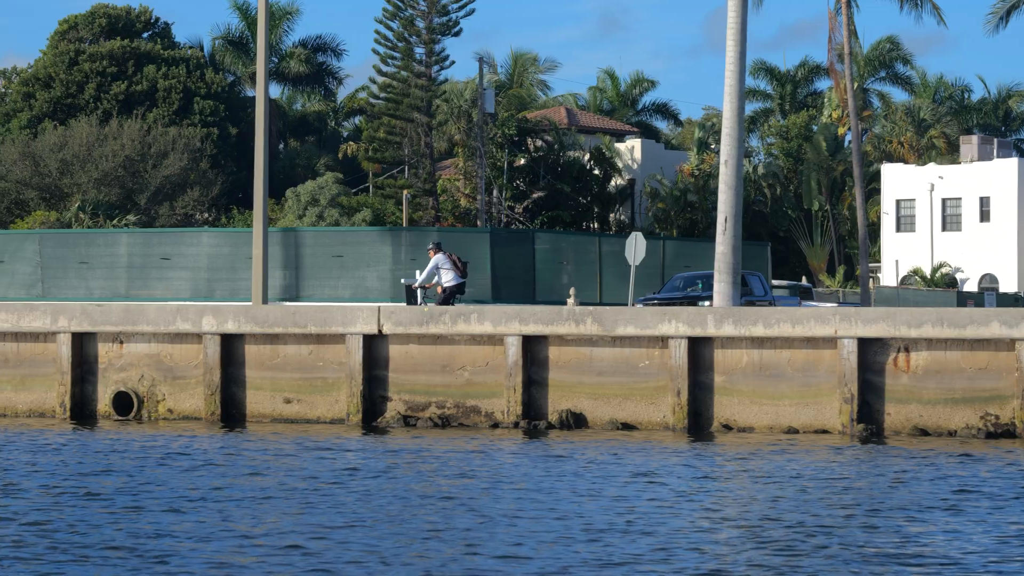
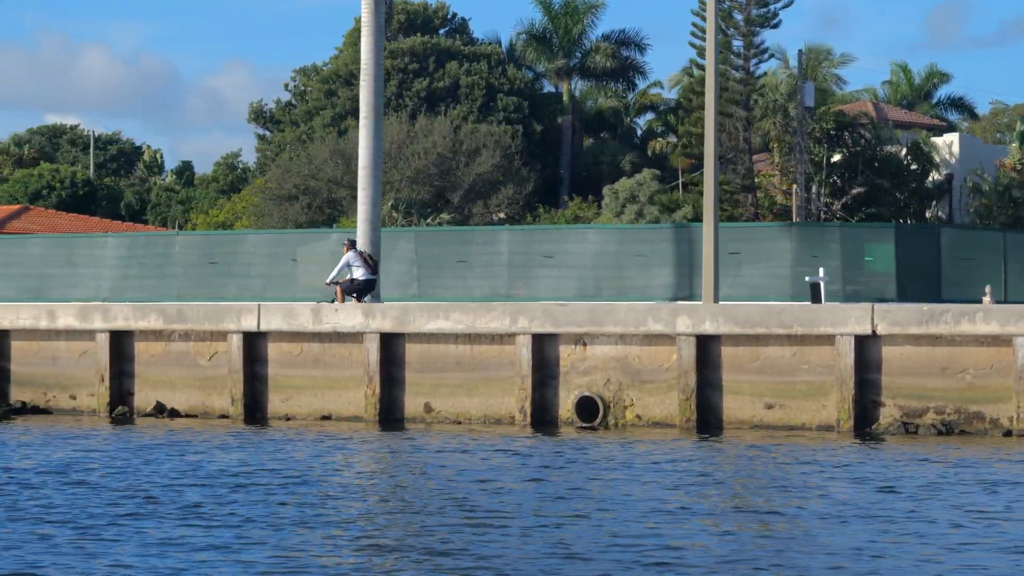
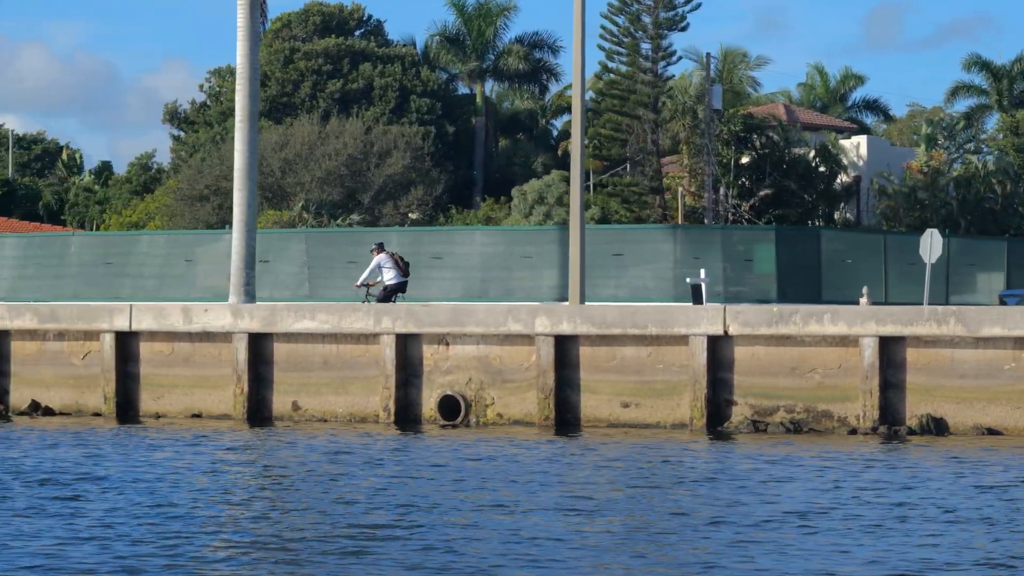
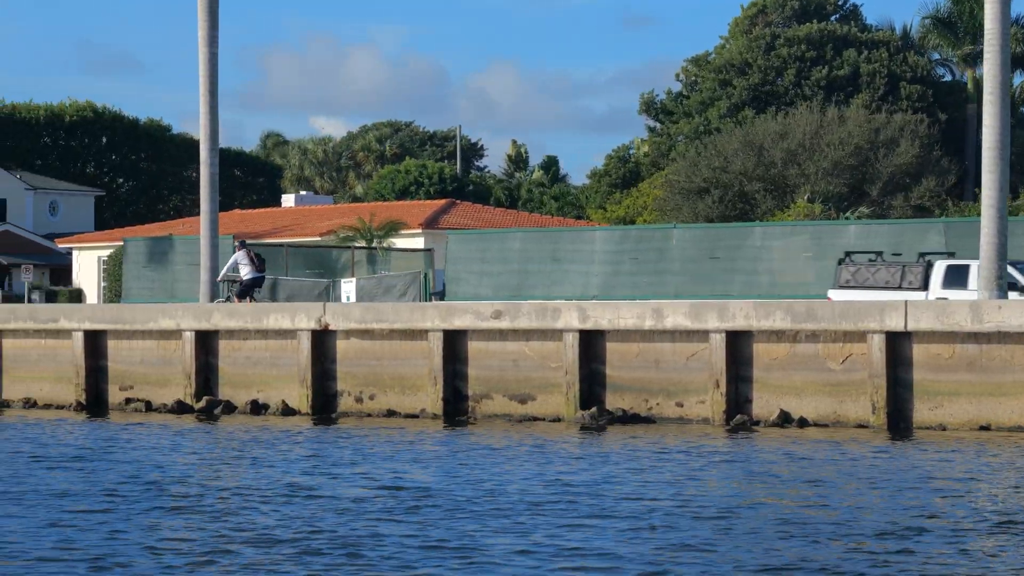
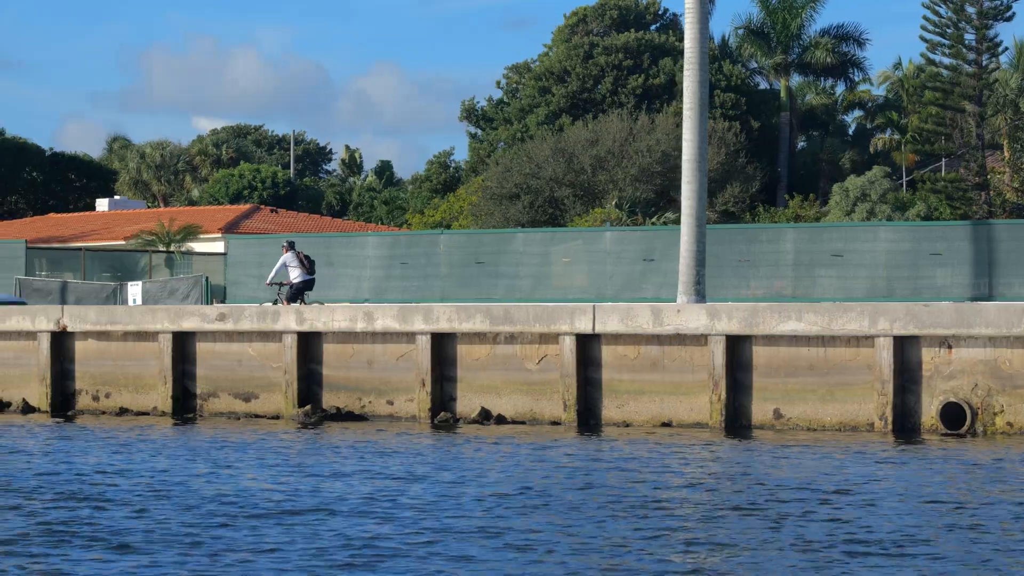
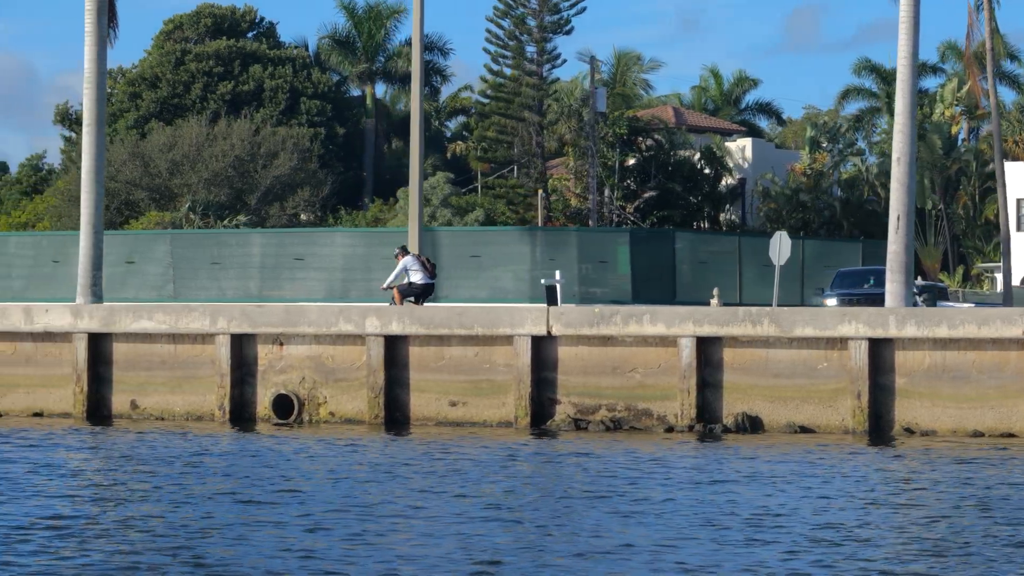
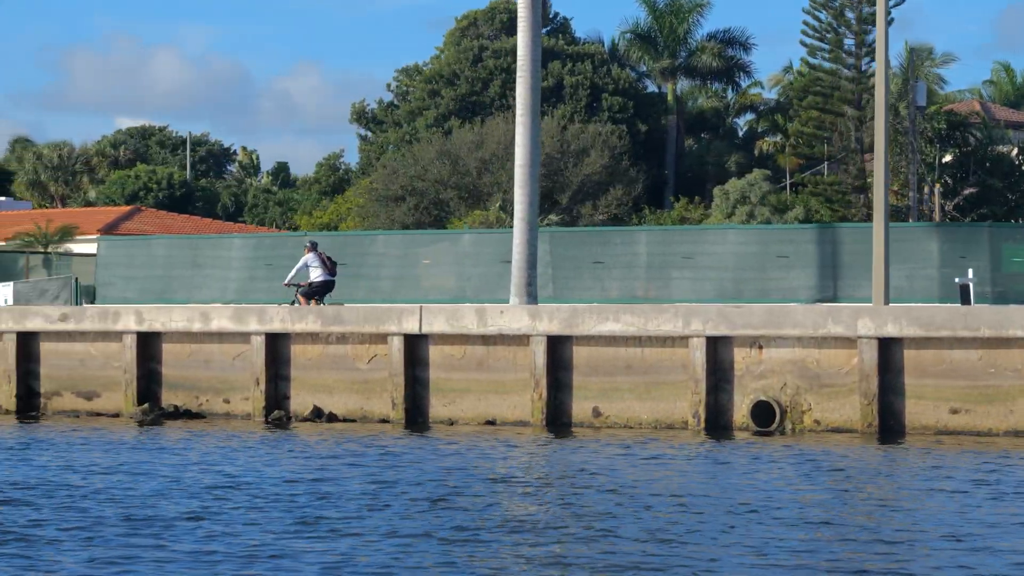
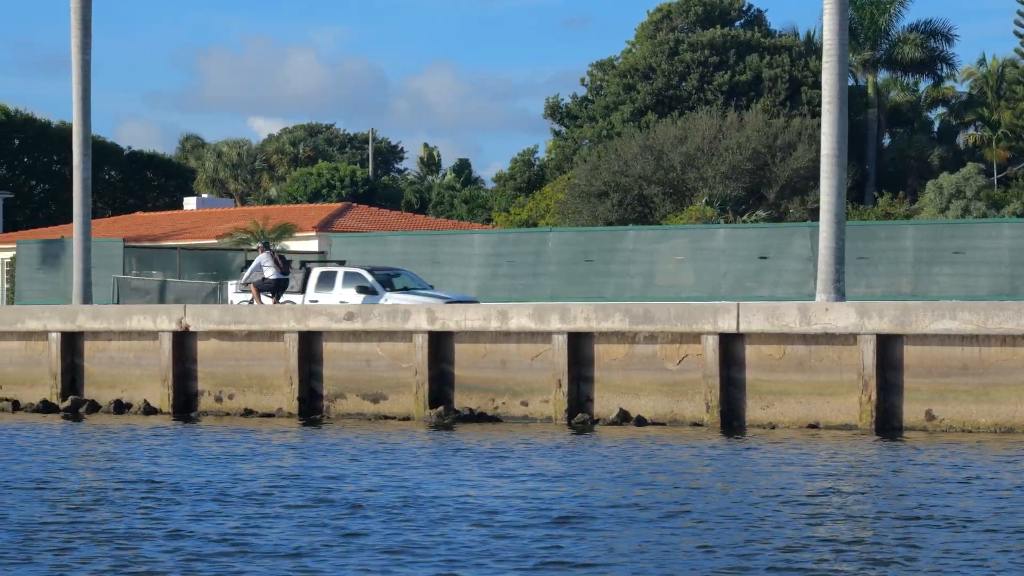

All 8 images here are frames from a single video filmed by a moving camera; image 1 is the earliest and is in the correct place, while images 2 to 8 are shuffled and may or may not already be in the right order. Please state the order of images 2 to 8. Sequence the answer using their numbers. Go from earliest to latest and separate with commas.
6, 3, 2, 7, 5, 8, 4
